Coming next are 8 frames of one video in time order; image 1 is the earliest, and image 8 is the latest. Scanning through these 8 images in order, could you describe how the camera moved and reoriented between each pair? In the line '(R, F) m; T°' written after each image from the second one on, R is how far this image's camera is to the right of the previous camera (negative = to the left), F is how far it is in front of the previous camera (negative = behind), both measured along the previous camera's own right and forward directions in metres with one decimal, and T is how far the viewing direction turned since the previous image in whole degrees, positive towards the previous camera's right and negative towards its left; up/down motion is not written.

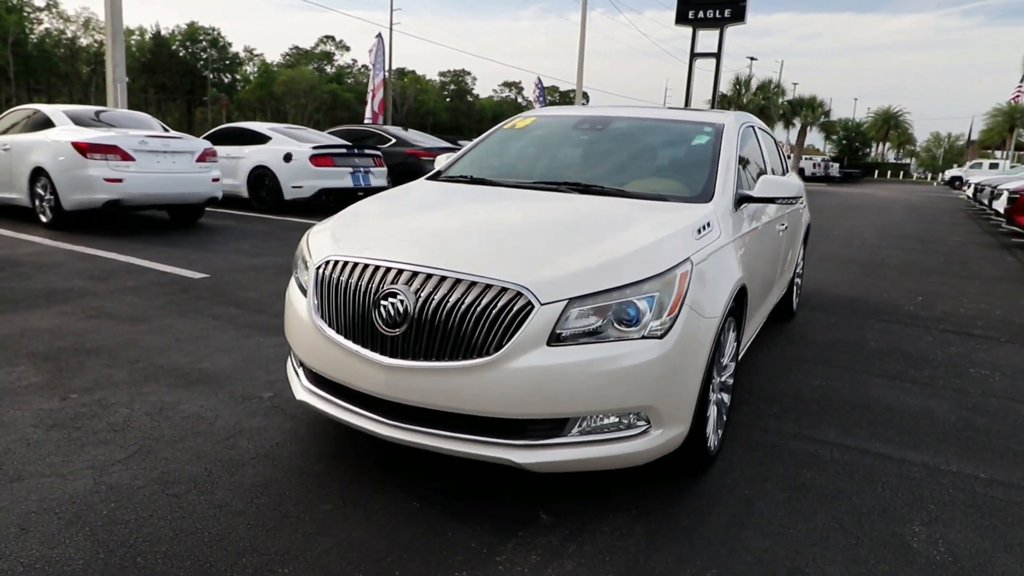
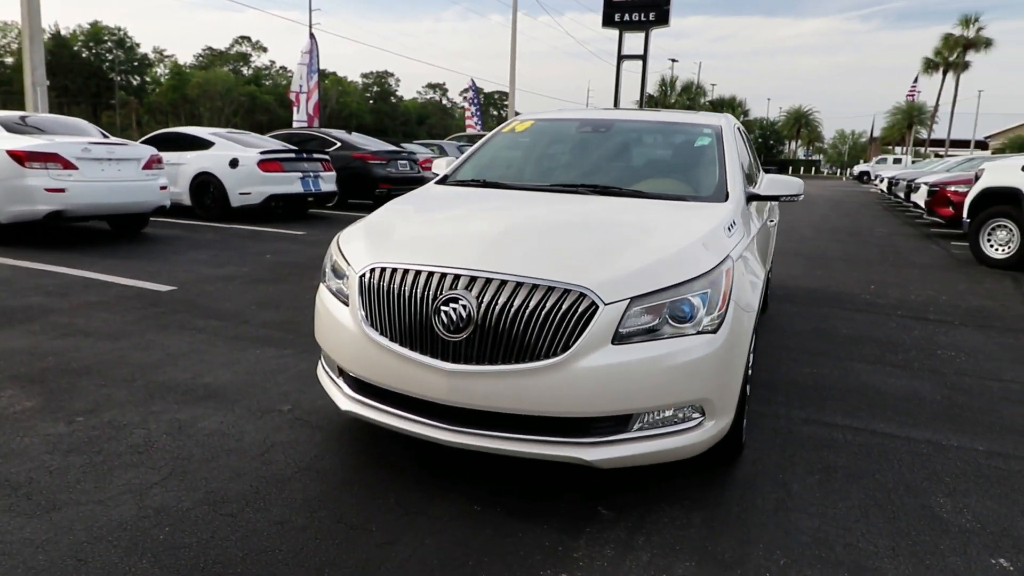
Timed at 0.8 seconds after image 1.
(-0.5, 0.0) m; +6°
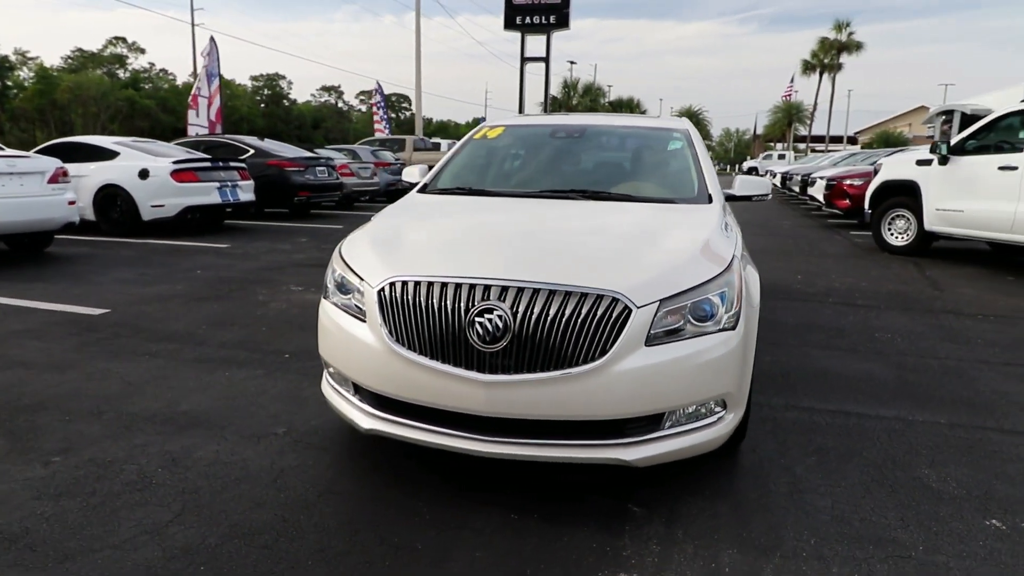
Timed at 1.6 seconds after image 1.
(-0.5, 0.0) m; +8°
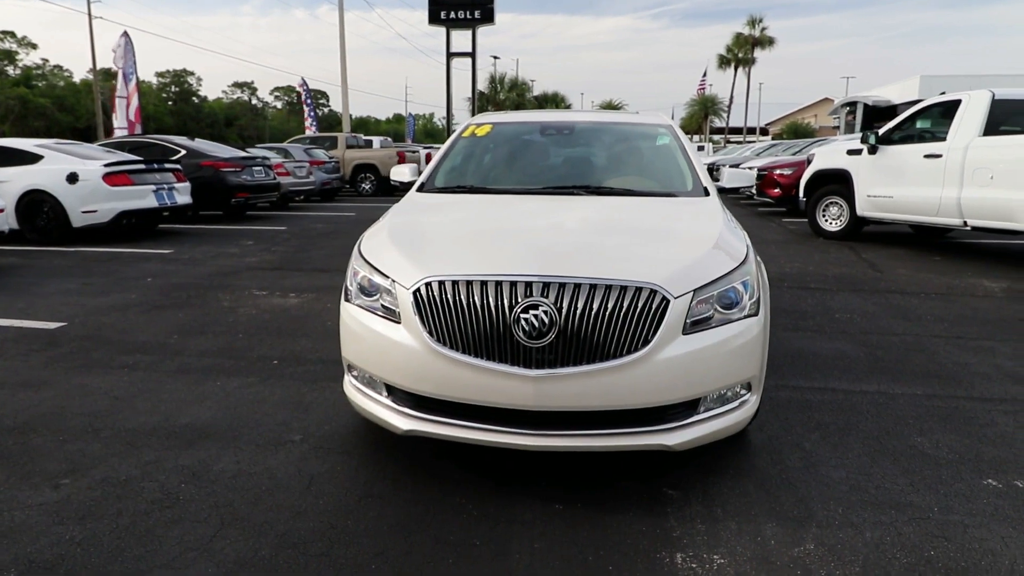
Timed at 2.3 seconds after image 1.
(-0.5, 0.0) m; +6°
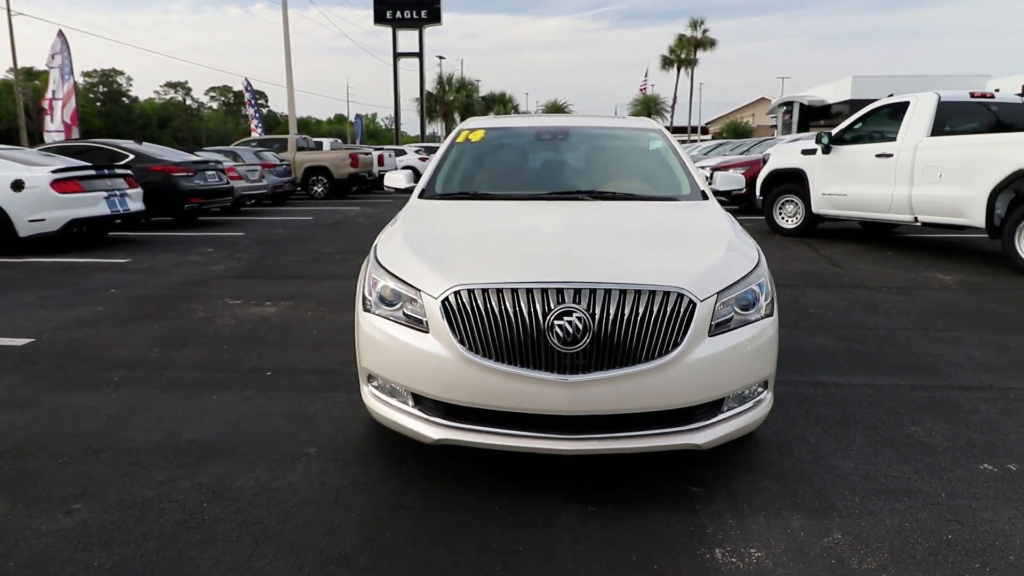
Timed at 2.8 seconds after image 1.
(-0.3, 0.0) m; +4°
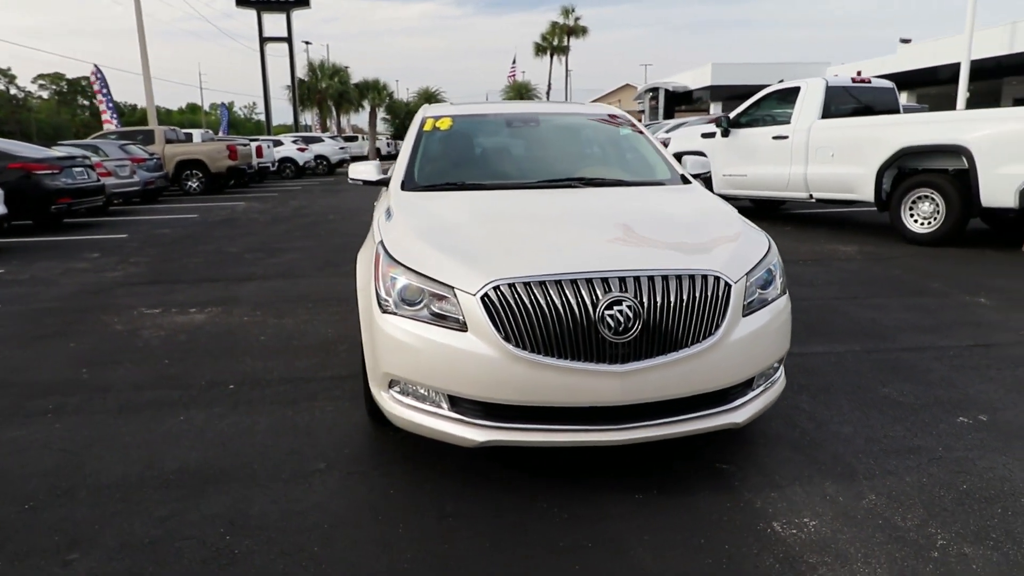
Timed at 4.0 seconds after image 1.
(-0.7, +0.2) m; +10°
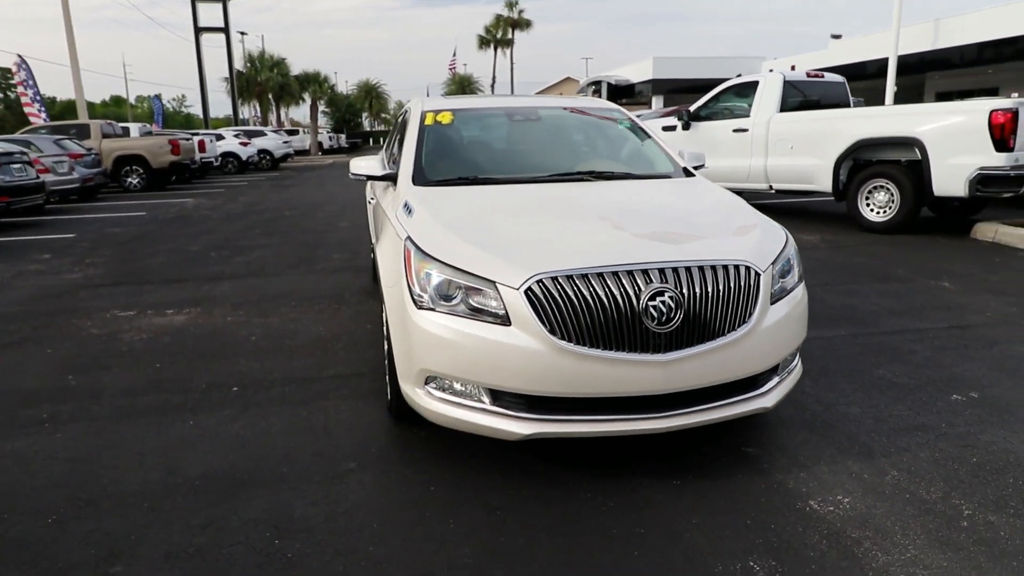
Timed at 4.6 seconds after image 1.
(-0.4, 0.0) m; +5°
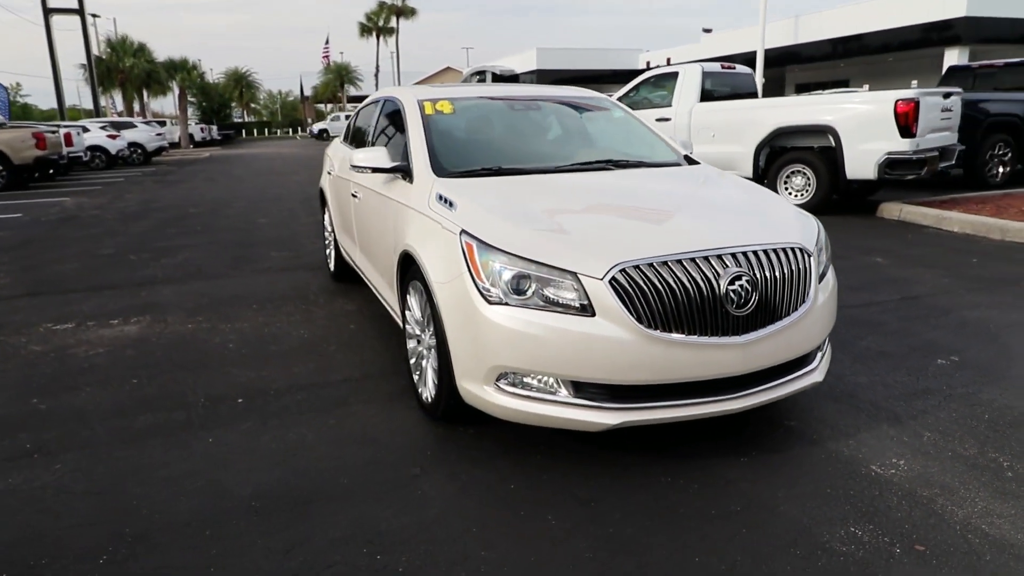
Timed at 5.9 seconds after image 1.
(-0.8, +0.1) m; +10°
